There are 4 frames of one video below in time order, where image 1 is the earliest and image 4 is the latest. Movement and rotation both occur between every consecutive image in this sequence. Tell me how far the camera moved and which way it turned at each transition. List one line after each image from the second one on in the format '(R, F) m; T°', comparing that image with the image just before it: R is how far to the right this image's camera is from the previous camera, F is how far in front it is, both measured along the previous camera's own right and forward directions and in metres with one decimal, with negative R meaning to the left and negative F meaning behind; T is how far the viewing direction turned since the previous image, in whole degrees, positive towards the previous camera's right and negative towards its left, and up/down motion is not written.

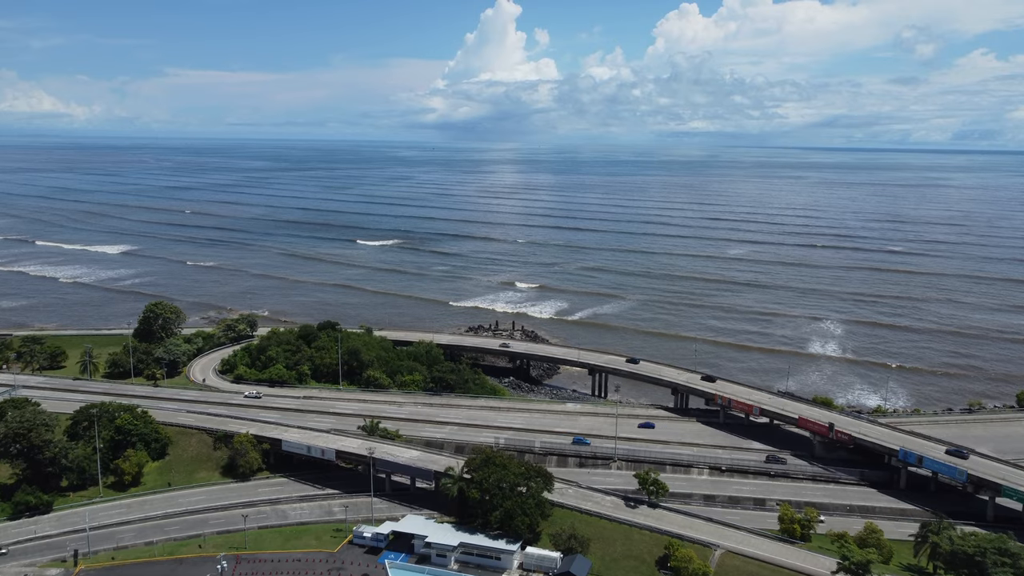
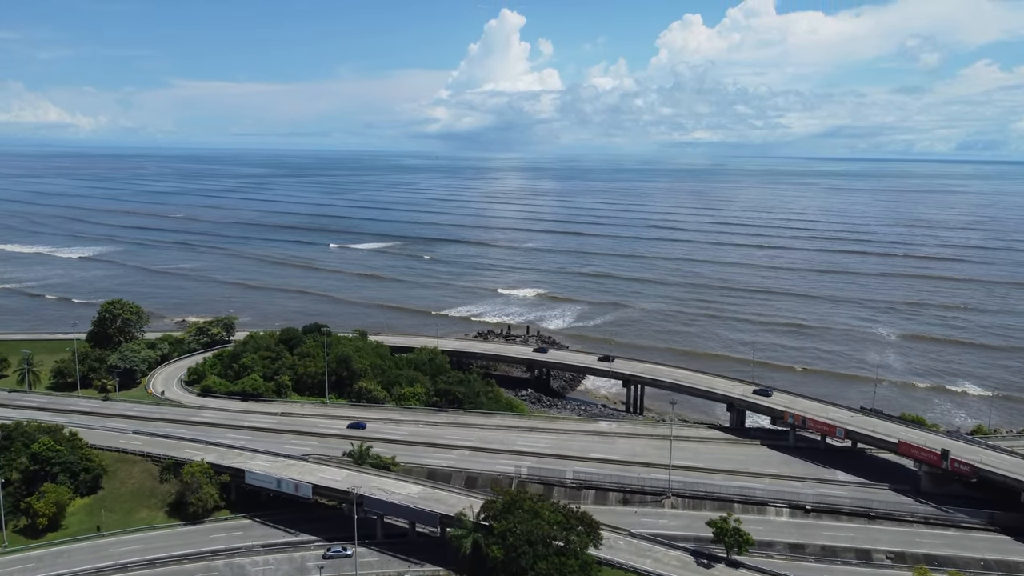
(-0.8, +11.3) m; 0°
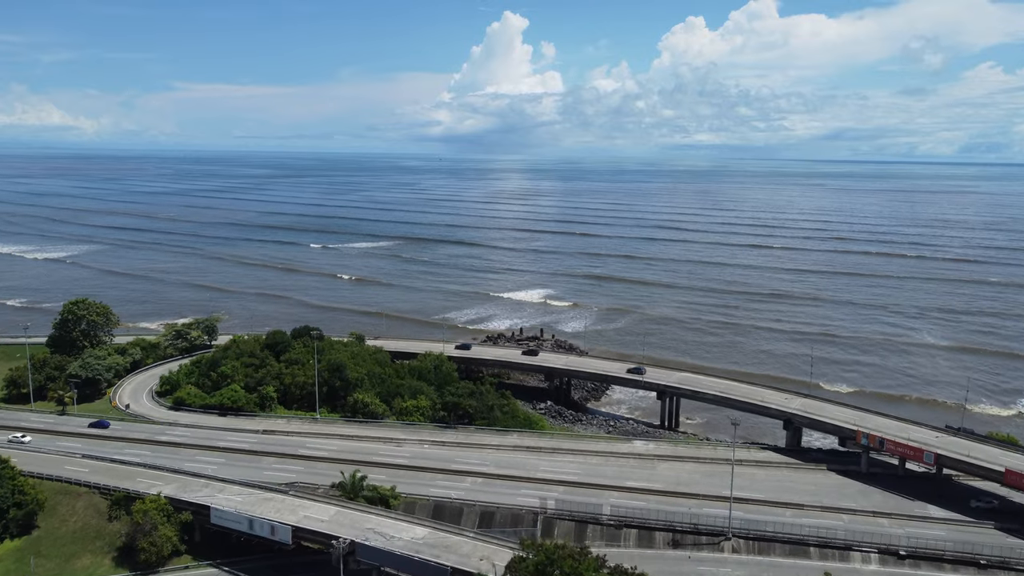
(-0.7, +7.7) m; 0°
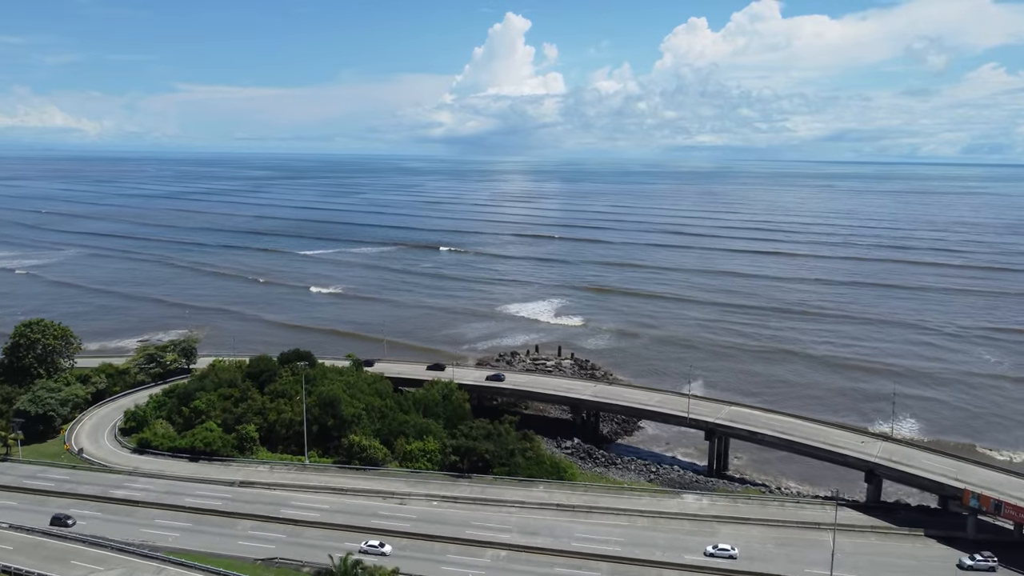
(-0.8, +7.7) m; 0°
